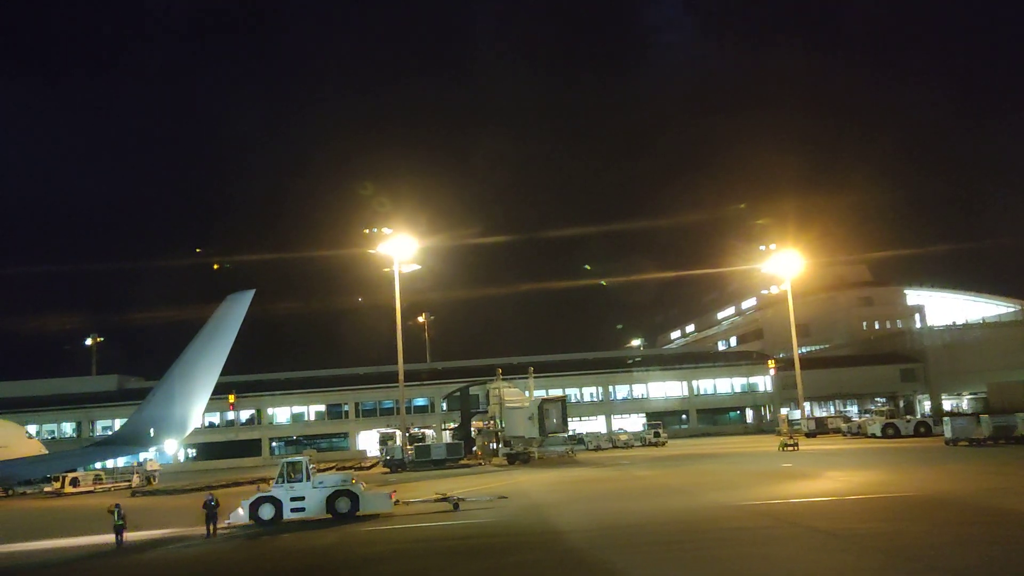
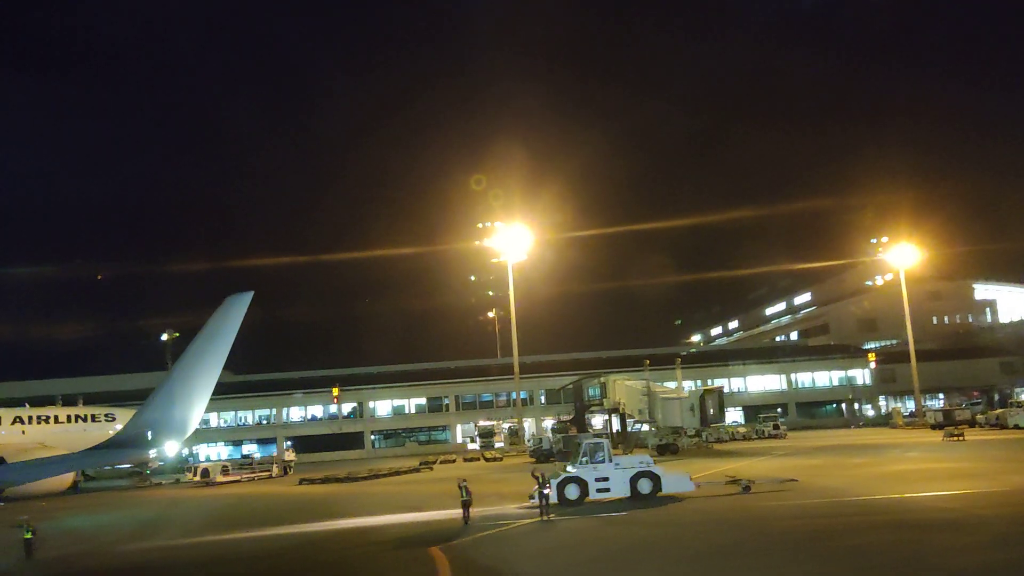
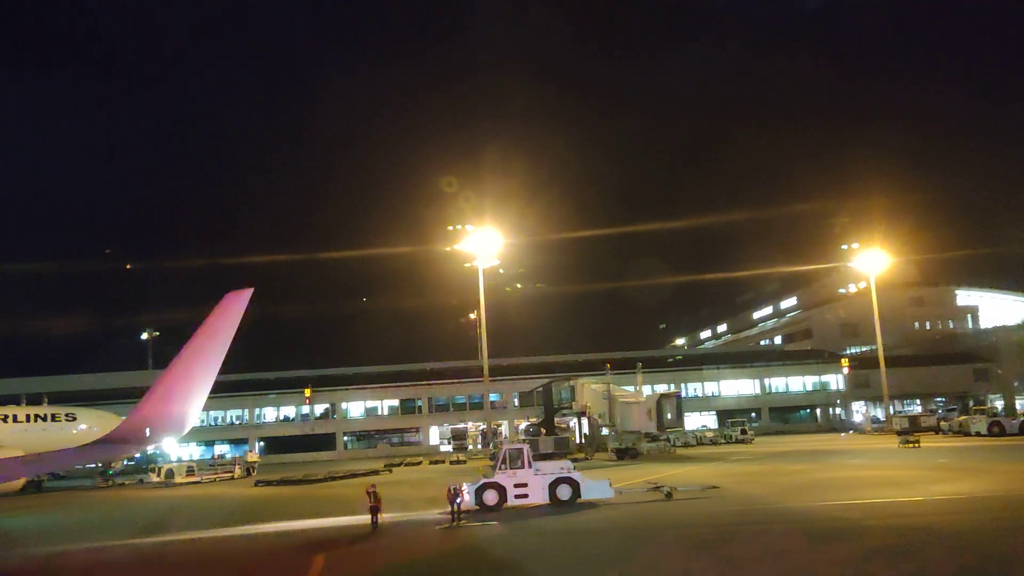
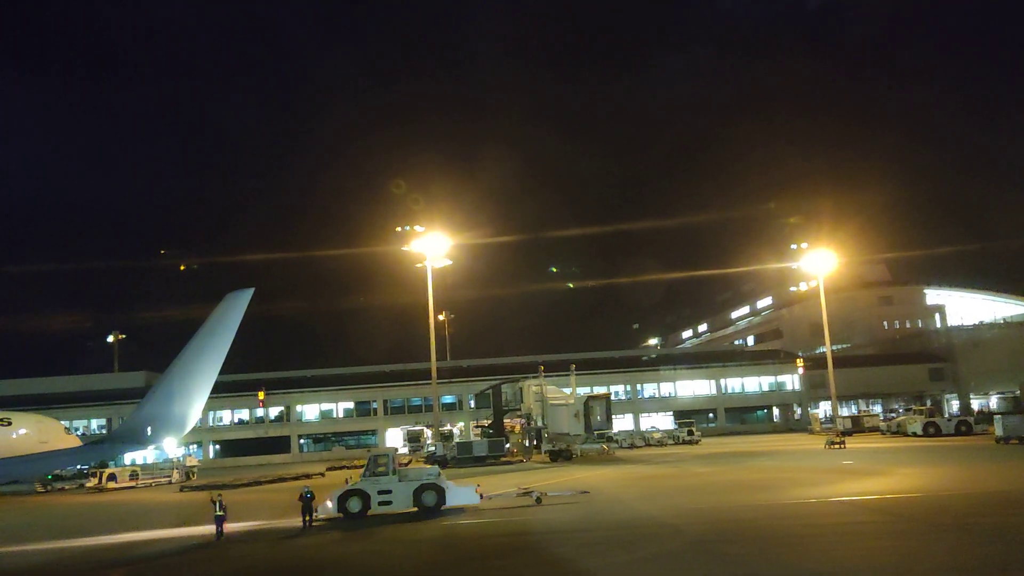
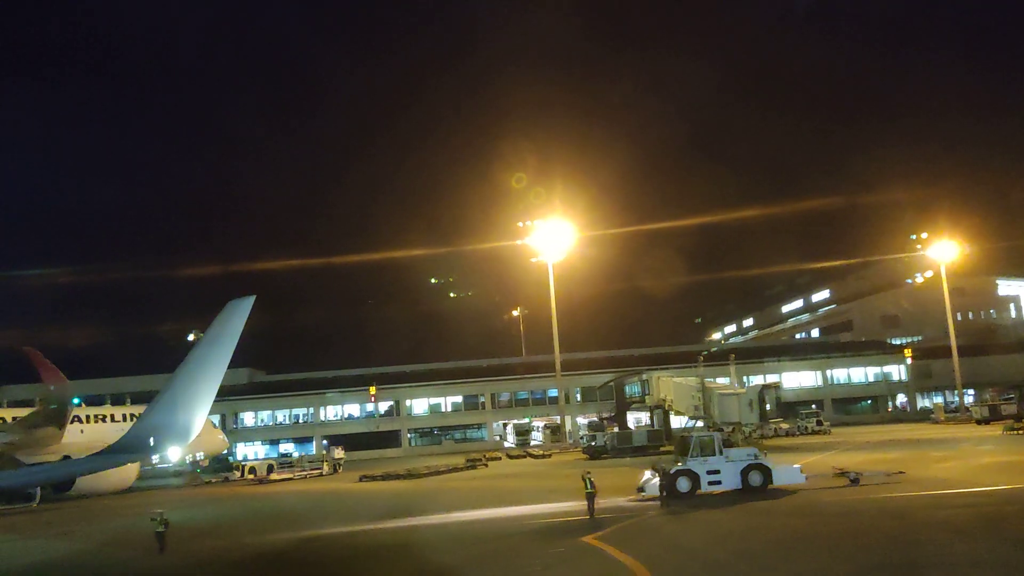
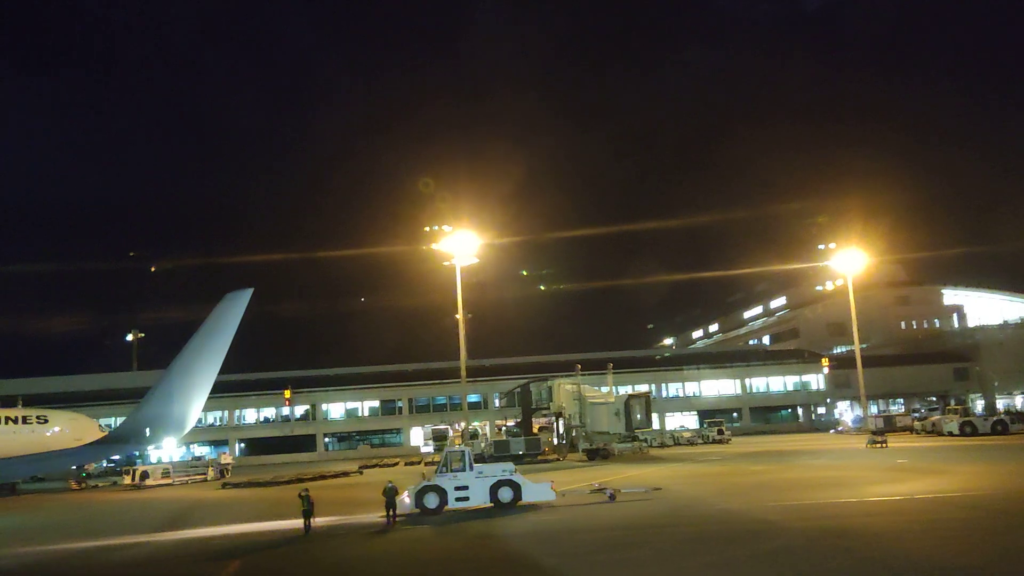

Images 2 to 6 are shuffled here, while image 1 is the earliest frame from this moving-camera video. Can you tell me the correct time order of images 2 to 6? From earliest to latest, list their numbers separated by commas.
4, 6, 3, 2, 5
